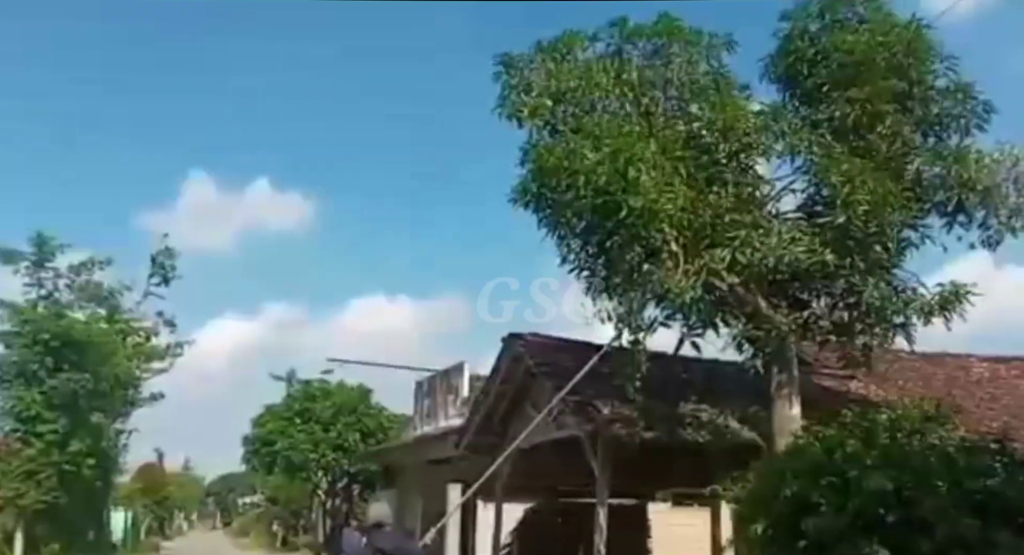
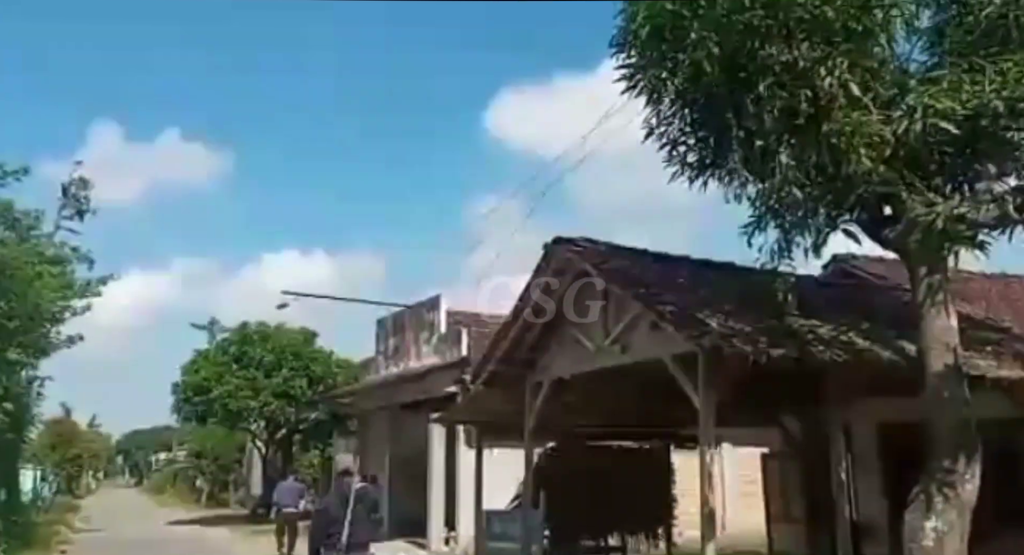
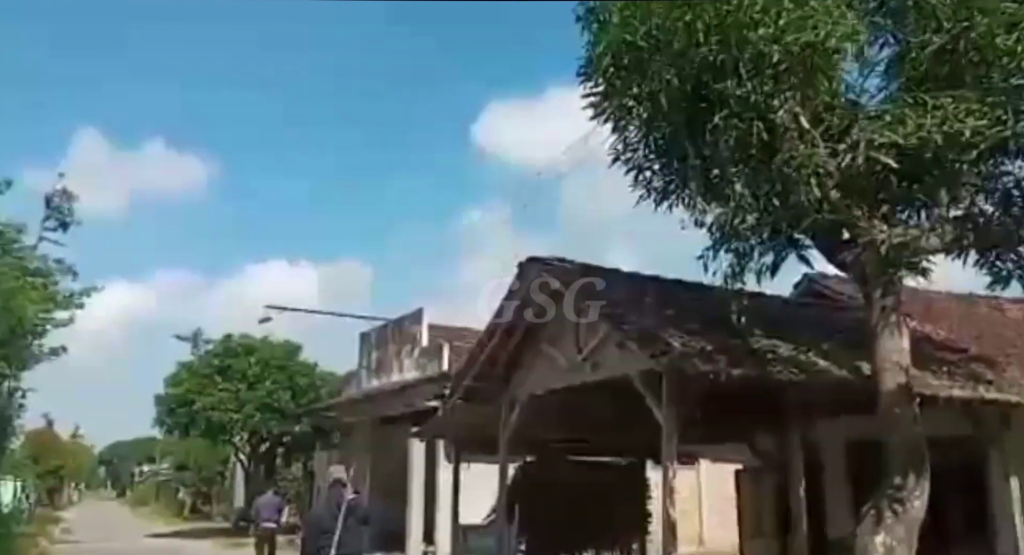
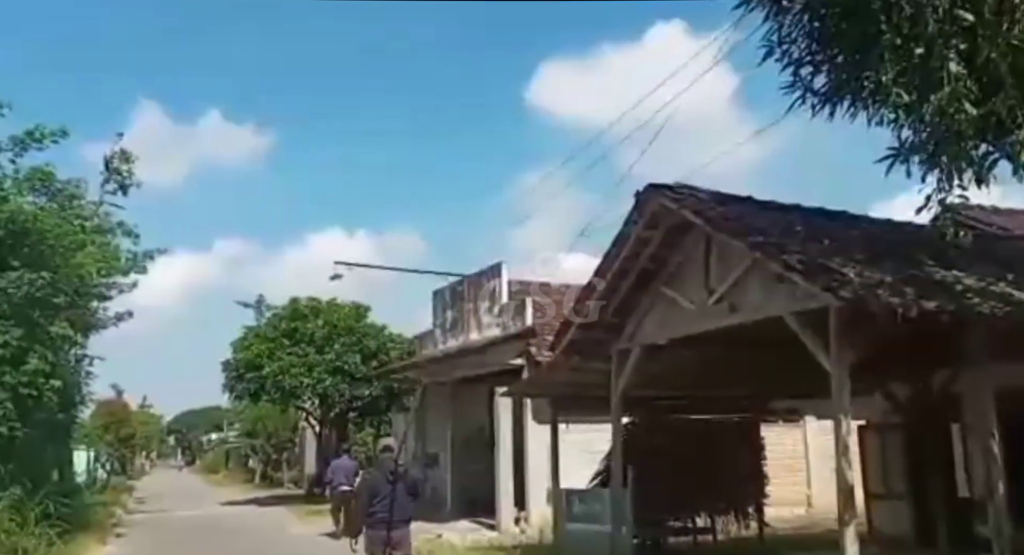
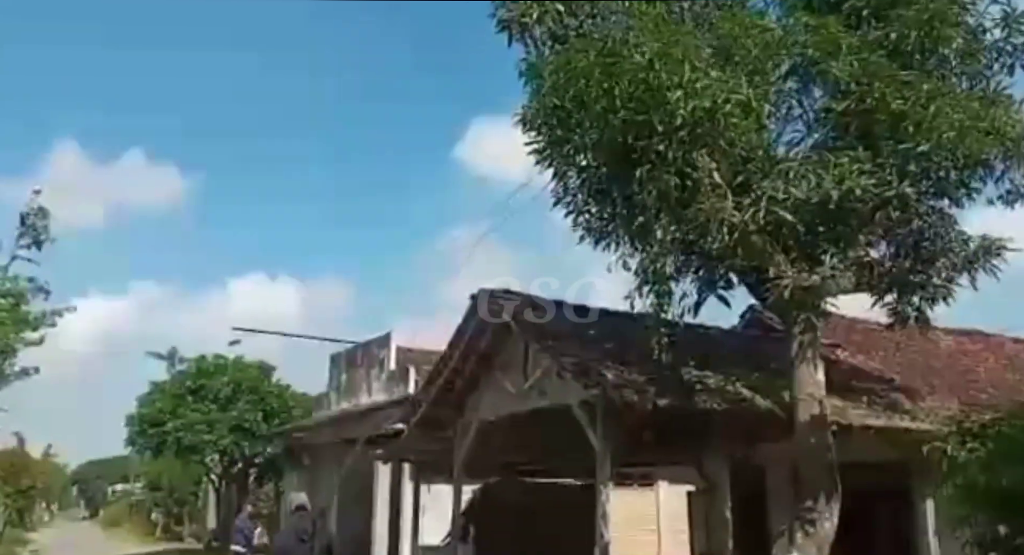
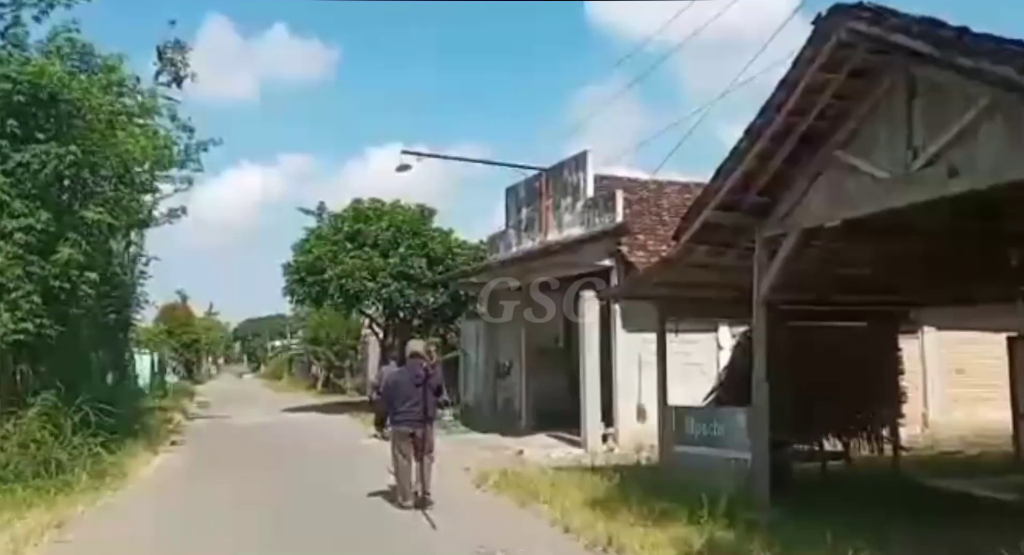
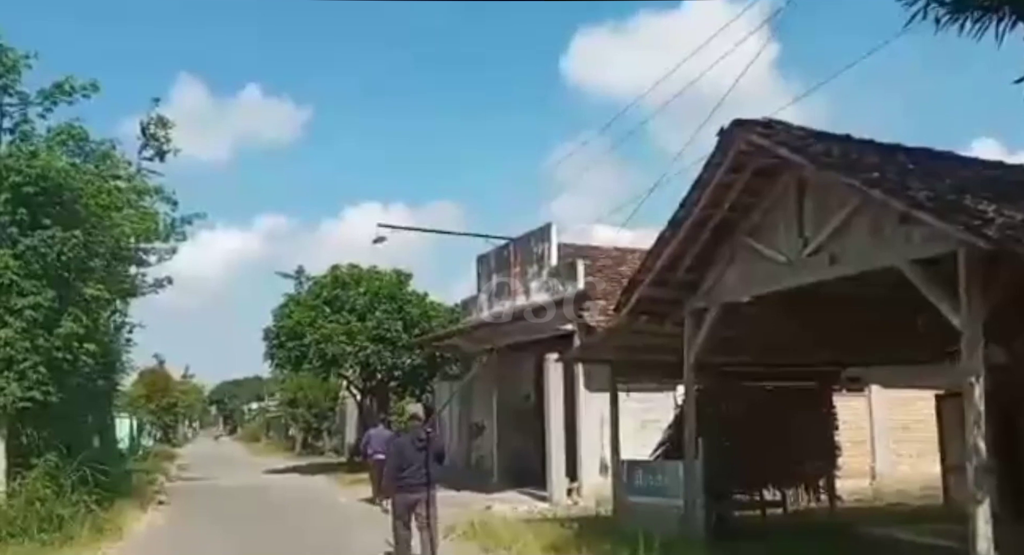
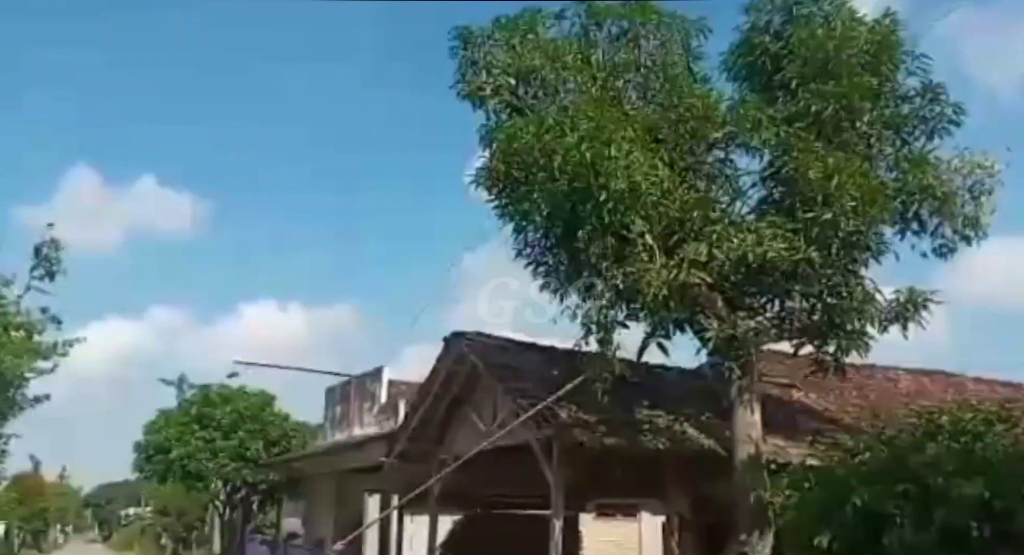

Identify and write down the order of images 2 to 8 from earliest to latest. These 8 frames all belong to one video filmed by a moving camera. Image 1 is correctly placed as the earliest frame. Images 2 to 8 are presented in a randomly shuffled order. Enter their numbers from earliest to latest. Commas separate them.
8, 5, 3, 2, 4, 7, 6
